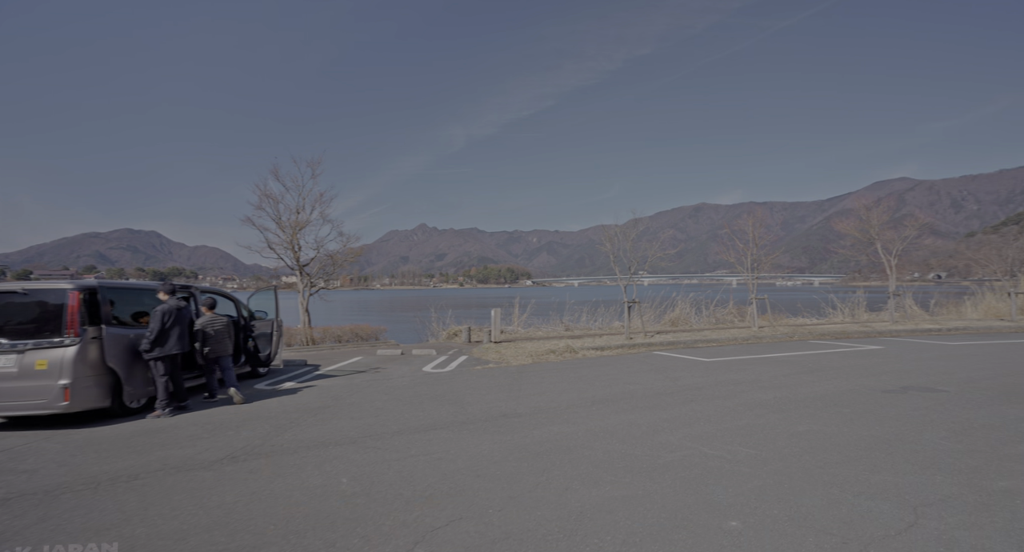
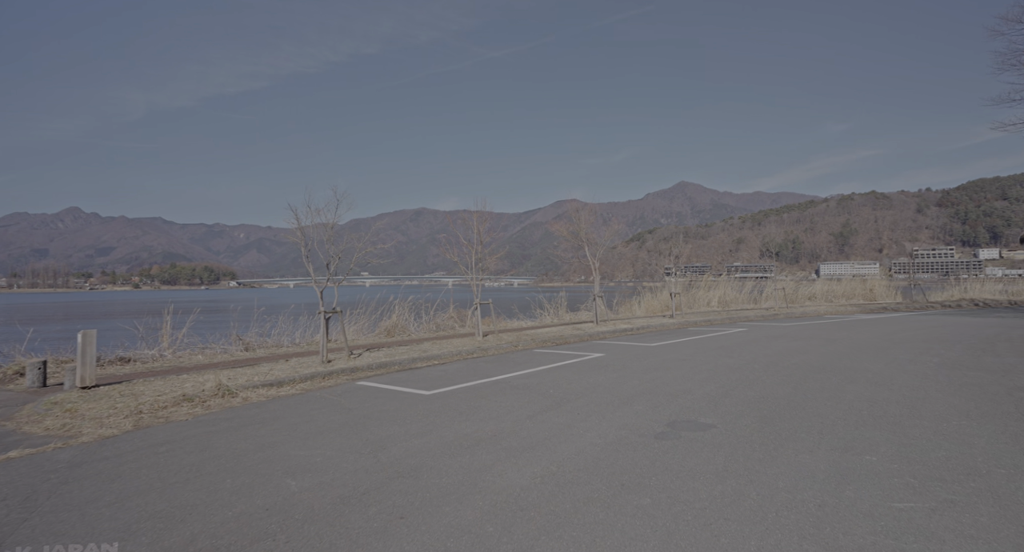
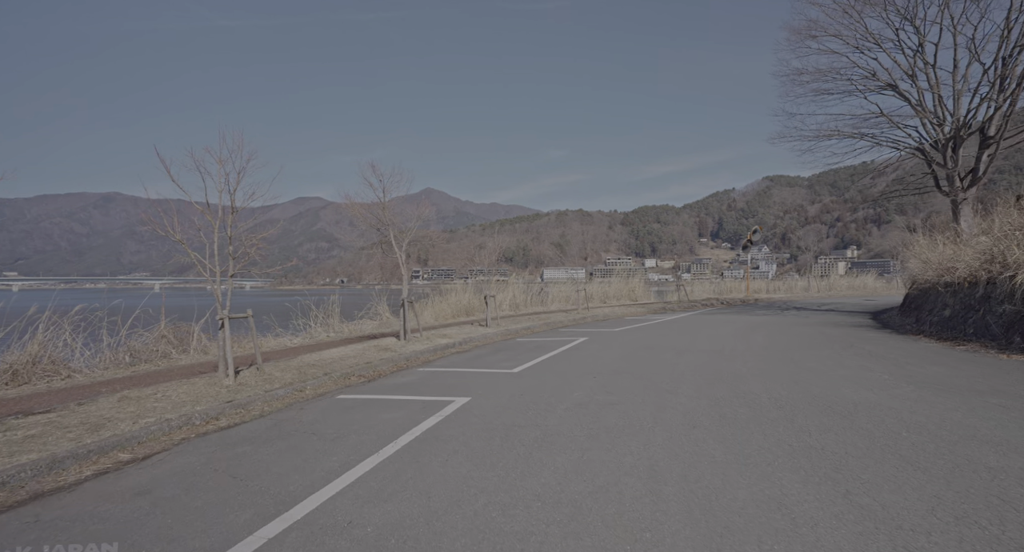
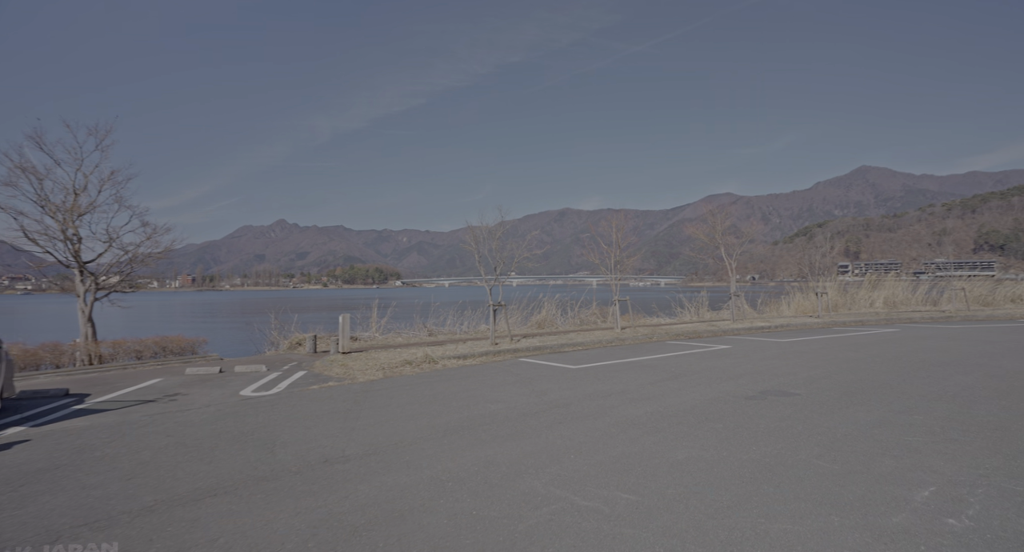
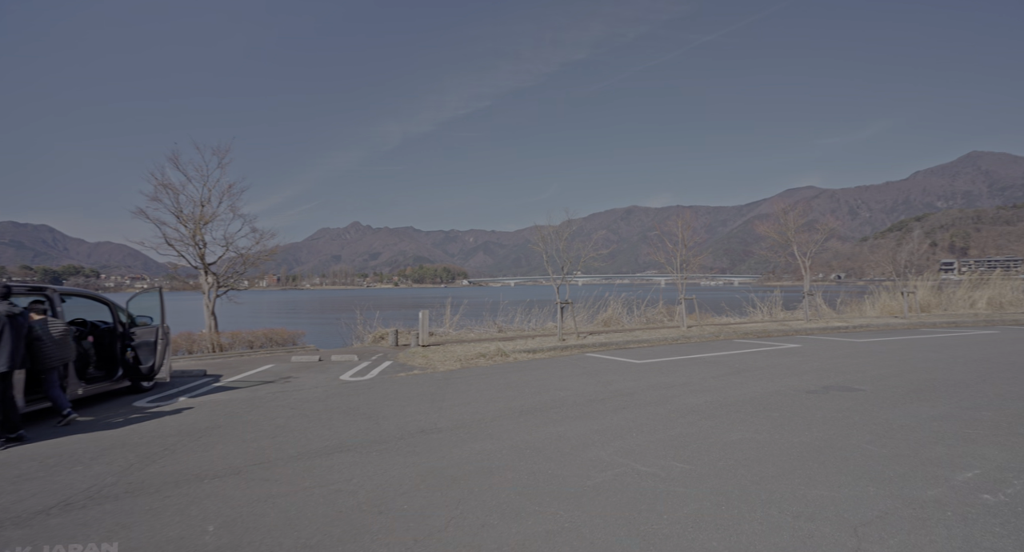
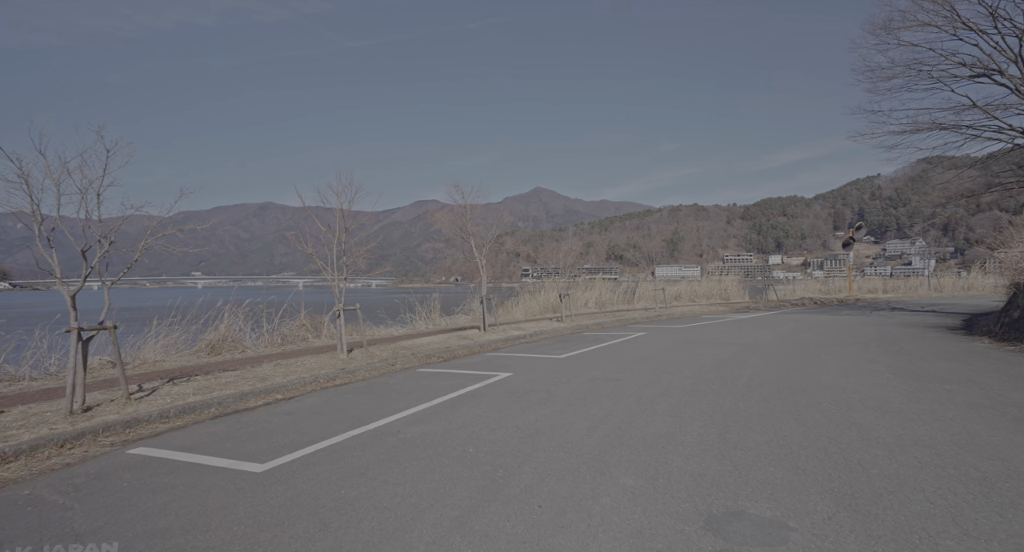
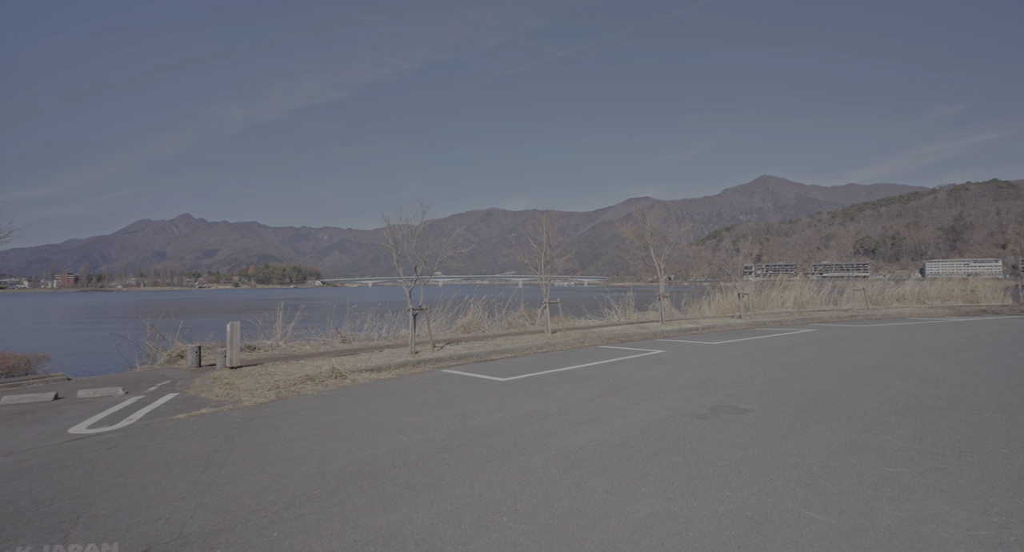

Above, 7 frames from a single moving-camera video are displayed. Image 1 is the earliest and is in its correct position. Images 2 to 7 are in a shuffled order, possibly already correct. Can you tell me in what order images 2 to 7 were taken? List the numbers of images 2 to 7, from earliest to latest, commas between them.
5, 4, 7, 2, 6, 3
